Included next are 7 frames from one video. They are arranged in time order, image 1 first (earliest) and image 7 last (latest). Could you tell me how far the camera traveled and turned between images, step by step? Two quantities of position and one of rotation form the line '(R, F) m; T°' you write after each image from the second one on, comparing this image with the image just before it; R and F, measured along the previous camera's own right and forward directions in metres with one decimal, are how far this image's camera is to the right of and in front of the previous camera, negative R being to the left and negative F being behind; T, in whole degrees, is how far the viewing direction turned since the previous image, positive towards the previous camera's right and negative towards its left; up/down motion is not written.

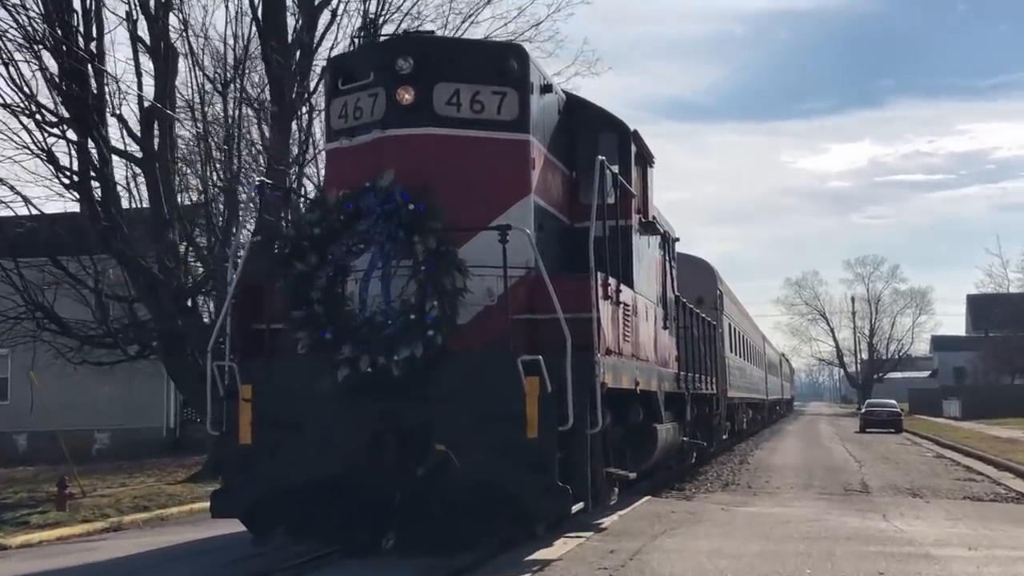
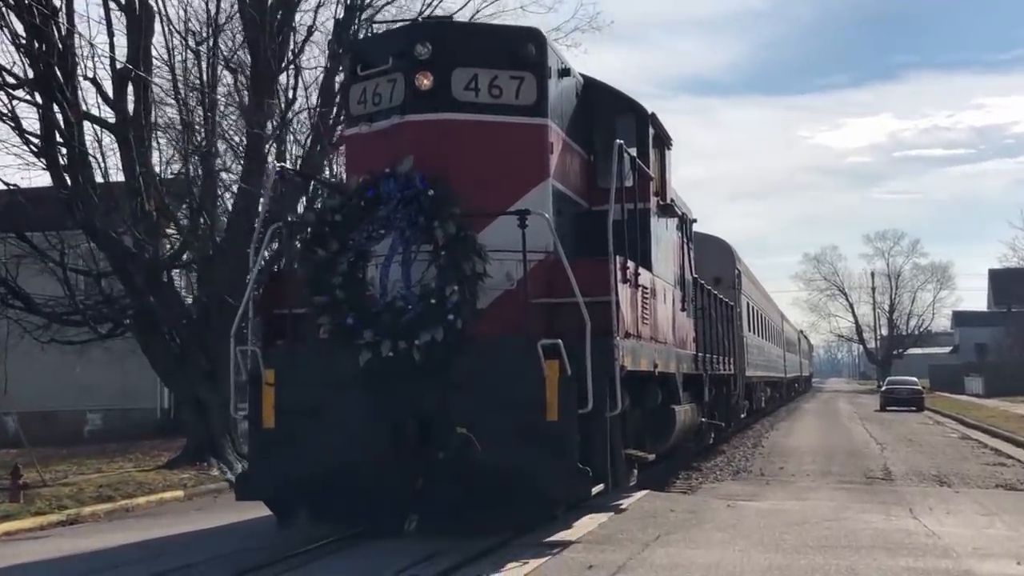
(0.0, -0.1) m; -1°
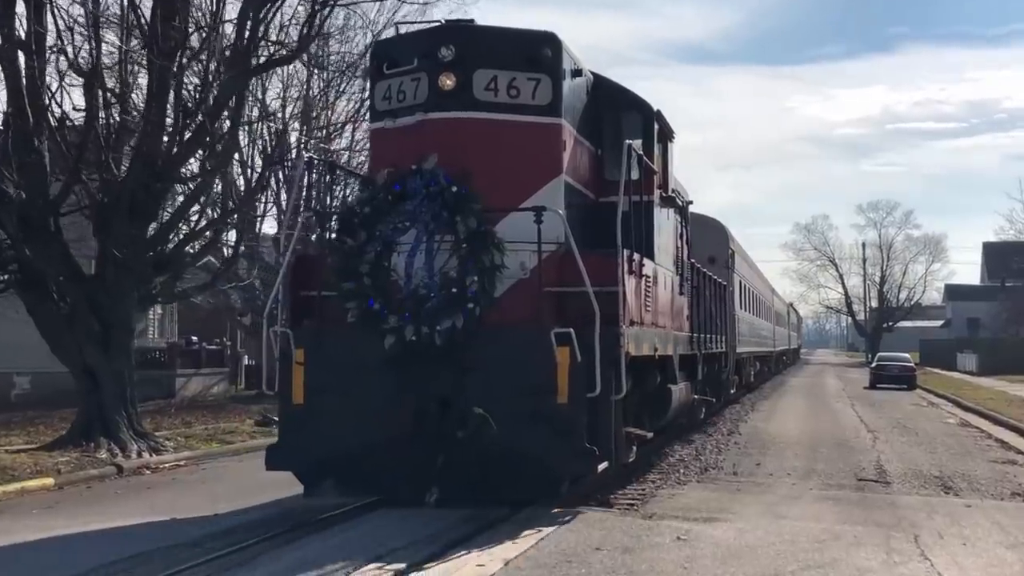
(-0.2, -0.6) m; +1°
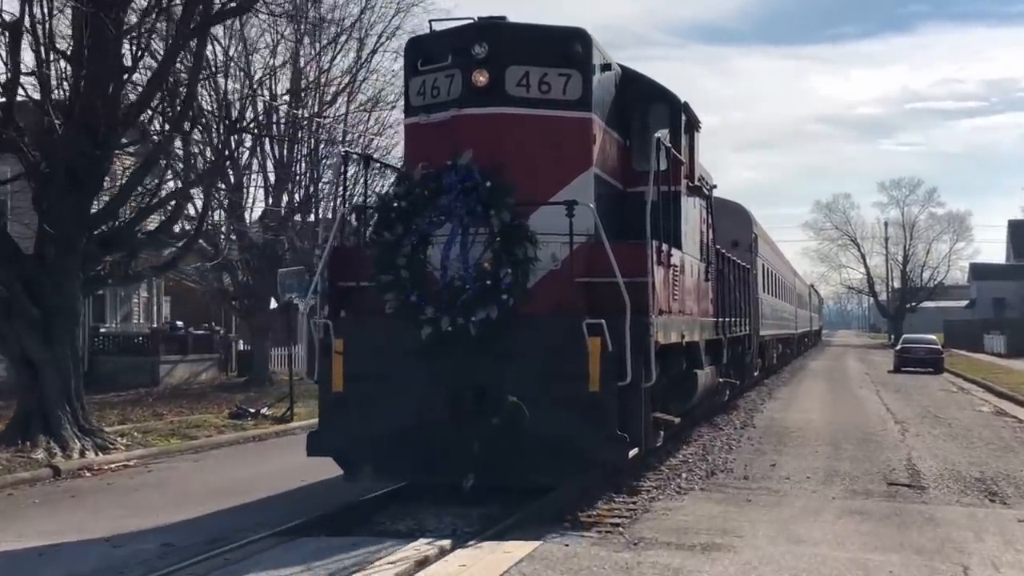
(-0.1, -0.3) m; -1°
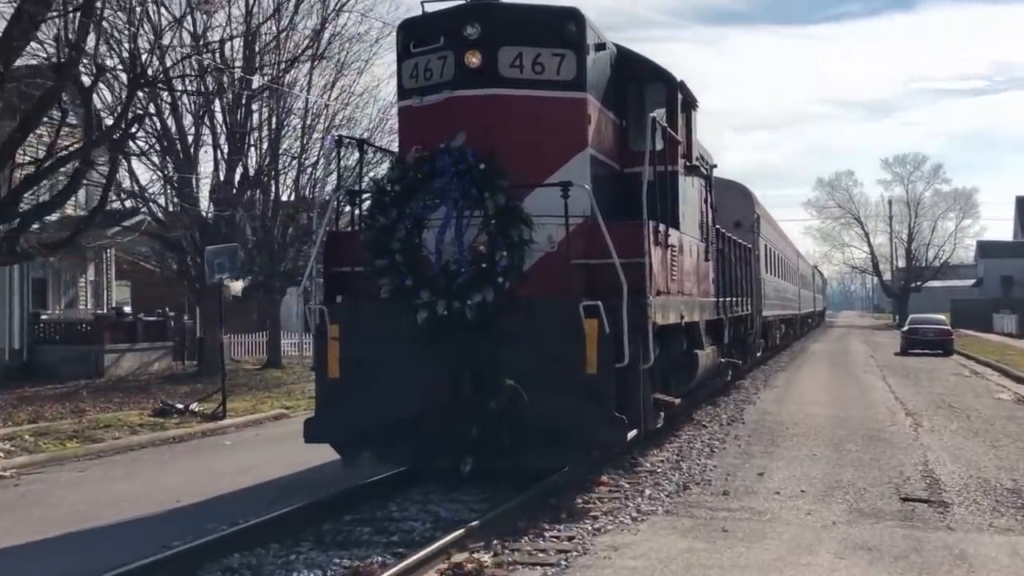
(+0.1, +0.1) m; 0°
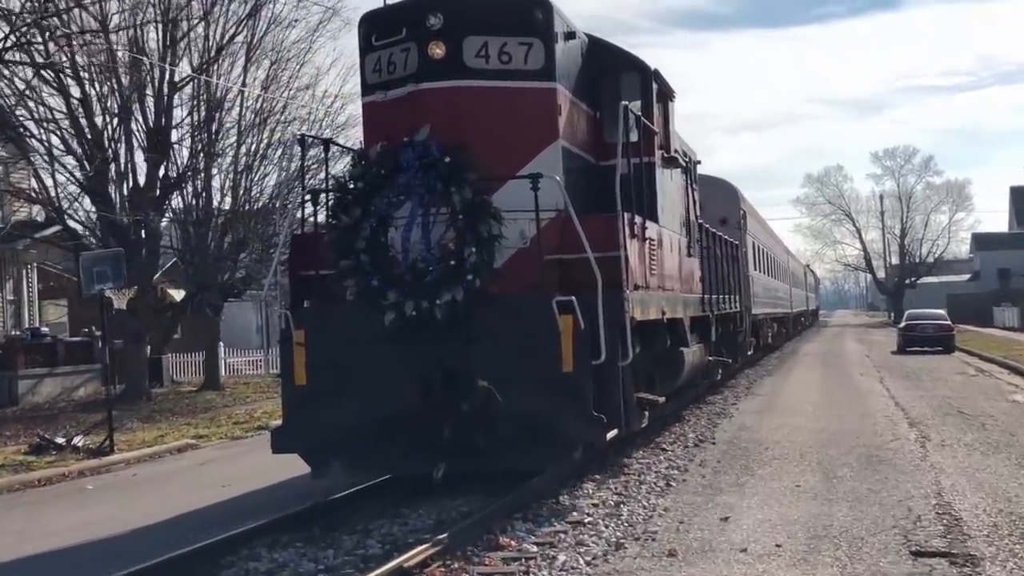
(+0.2, +0.4) m; 0°
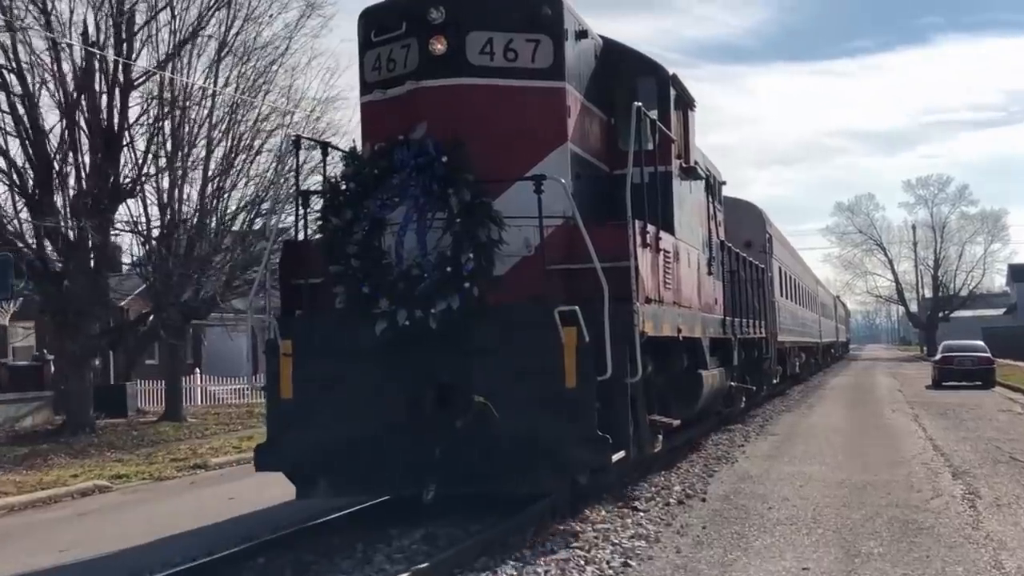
(+0.2, +0.6) m; -1°
